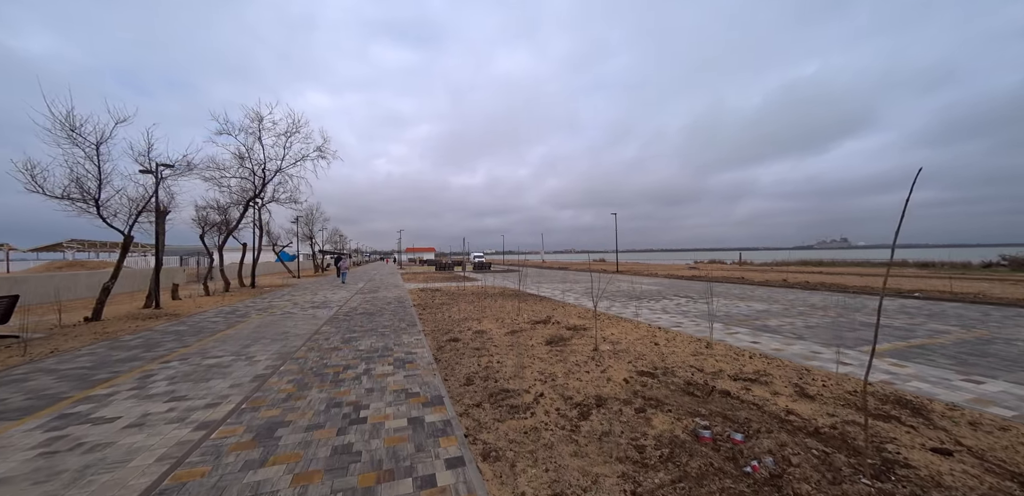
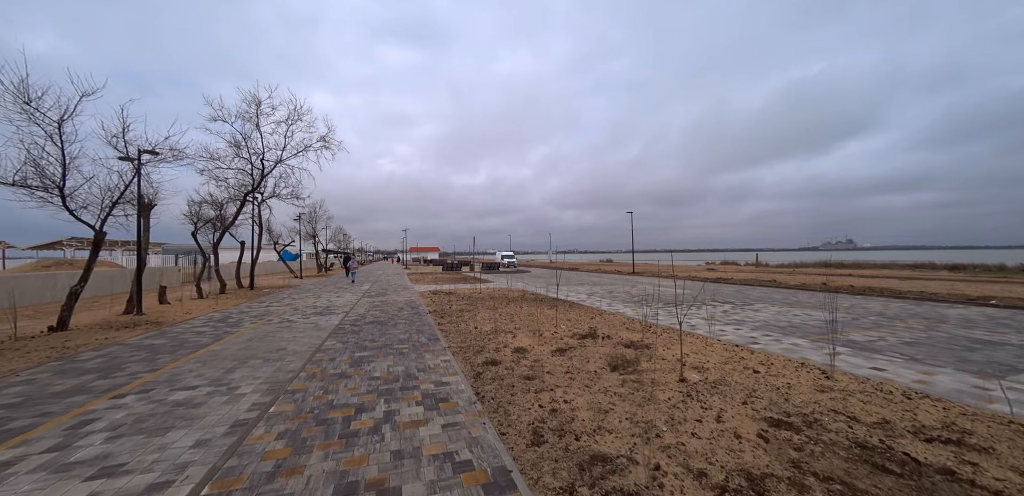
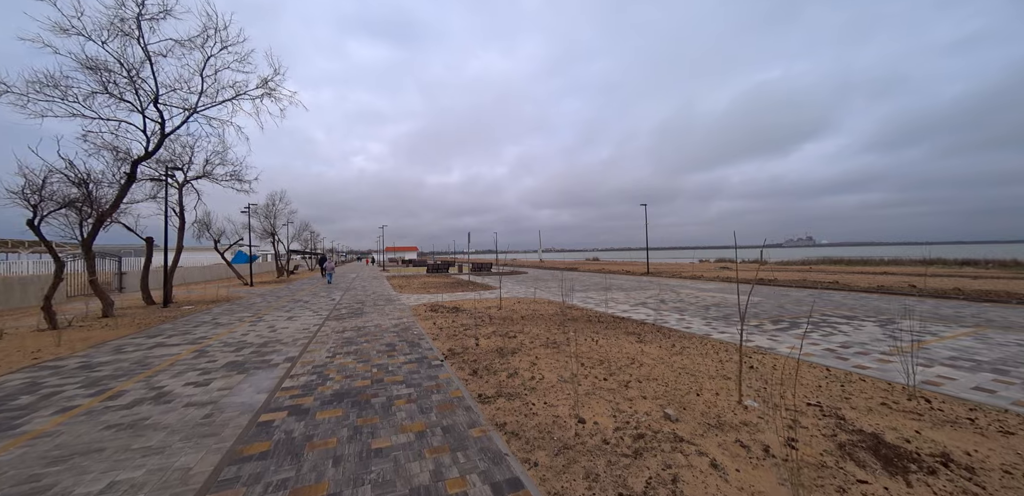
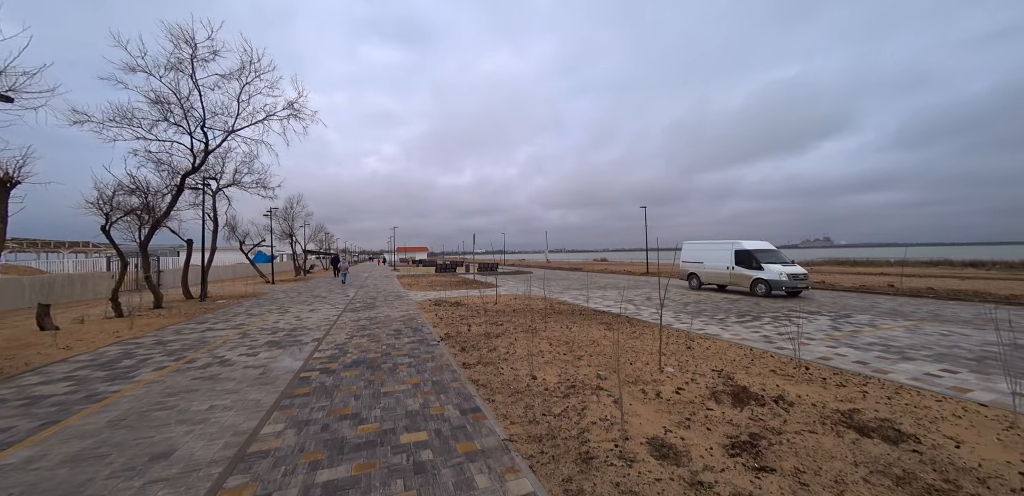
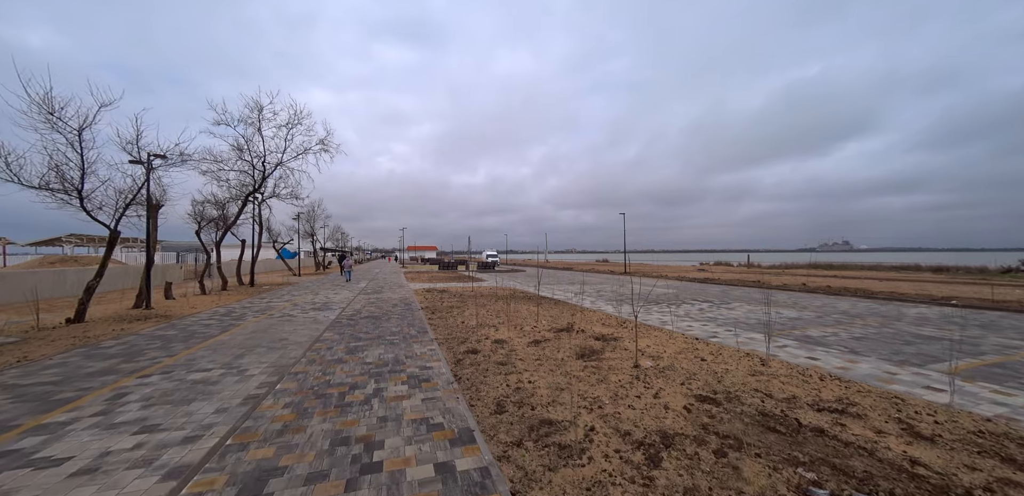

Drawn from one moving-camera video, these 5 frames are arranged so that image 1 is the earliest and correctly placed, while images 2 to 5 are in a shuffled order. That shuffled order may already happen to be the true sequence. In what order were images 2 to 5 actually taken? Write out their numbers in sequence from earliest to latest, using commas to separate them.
5, 2, 4, 3
